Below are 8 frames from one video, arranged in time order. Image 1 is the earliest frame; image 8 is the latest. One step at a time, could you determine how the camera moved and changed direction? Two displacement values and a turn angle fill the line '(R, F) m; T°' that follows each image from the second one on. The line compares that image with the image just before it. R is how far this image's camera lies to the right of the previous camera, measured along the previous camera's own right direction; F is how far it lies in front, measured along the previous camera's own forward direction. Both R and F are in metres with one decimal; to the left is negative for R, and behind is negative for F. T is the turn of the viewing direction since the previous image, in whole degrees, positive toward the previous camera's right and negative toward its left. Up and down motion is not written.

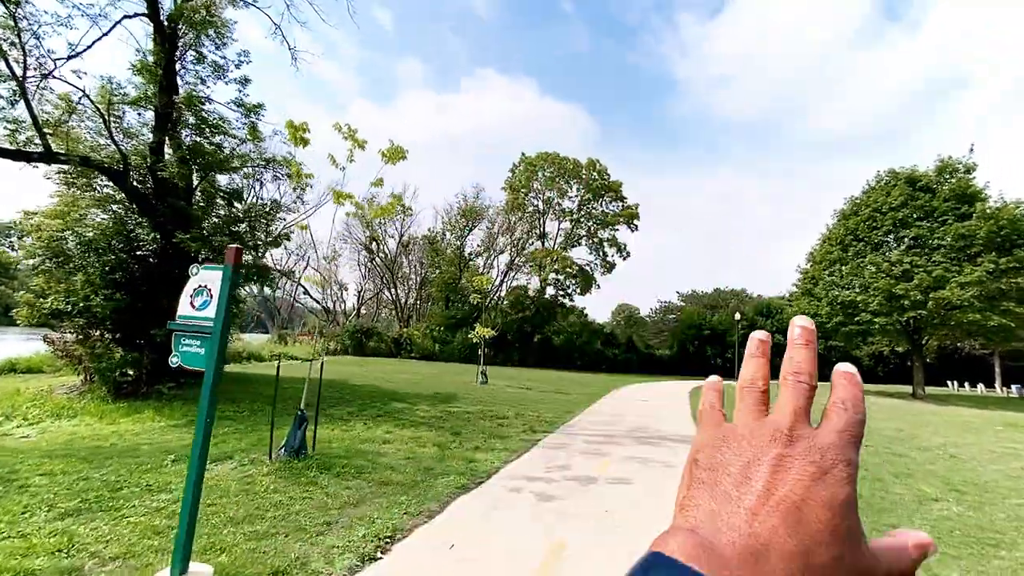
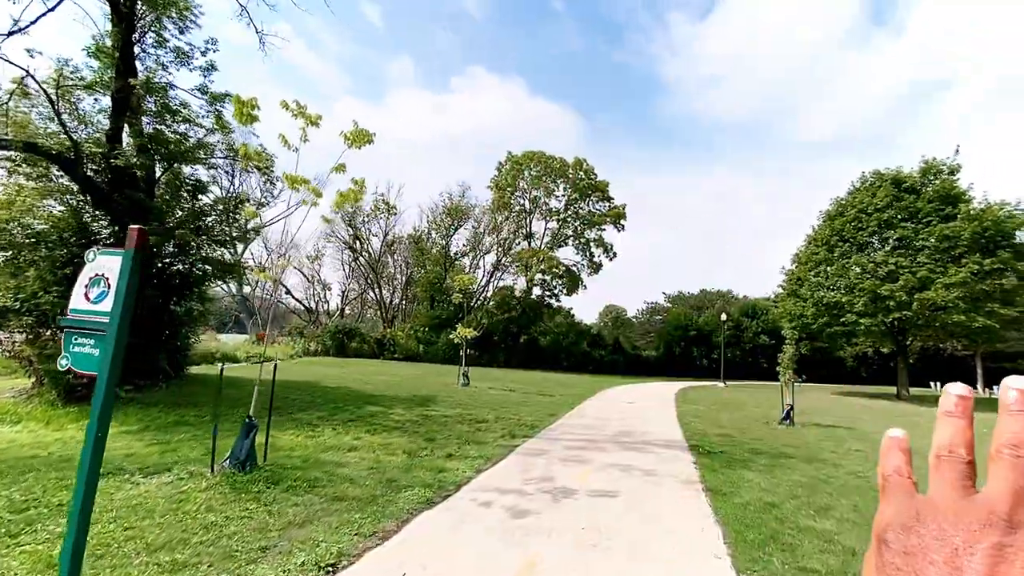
(+0.2, +0.5) m; +1°
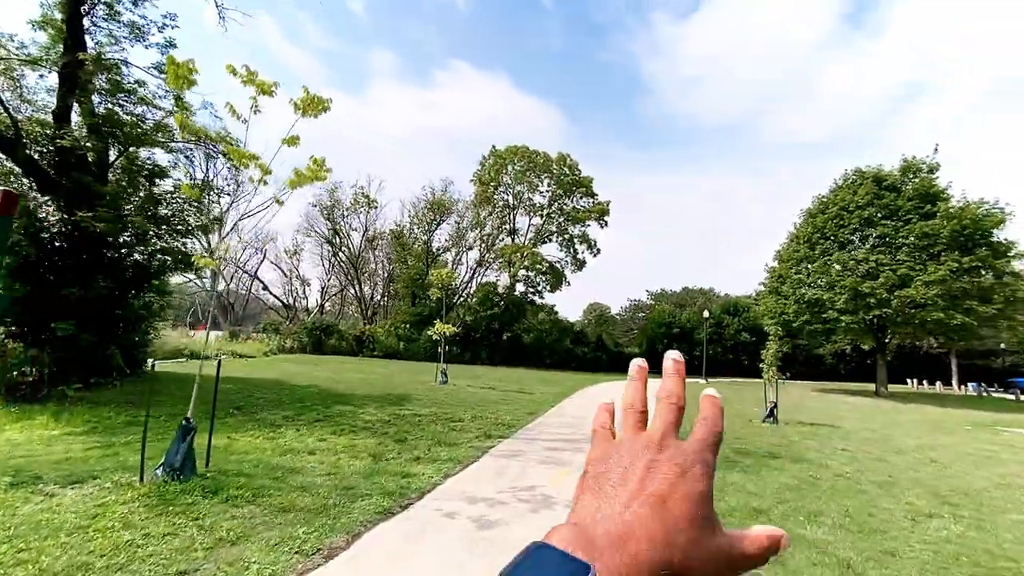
(+0.2, +0.5) m; +2°
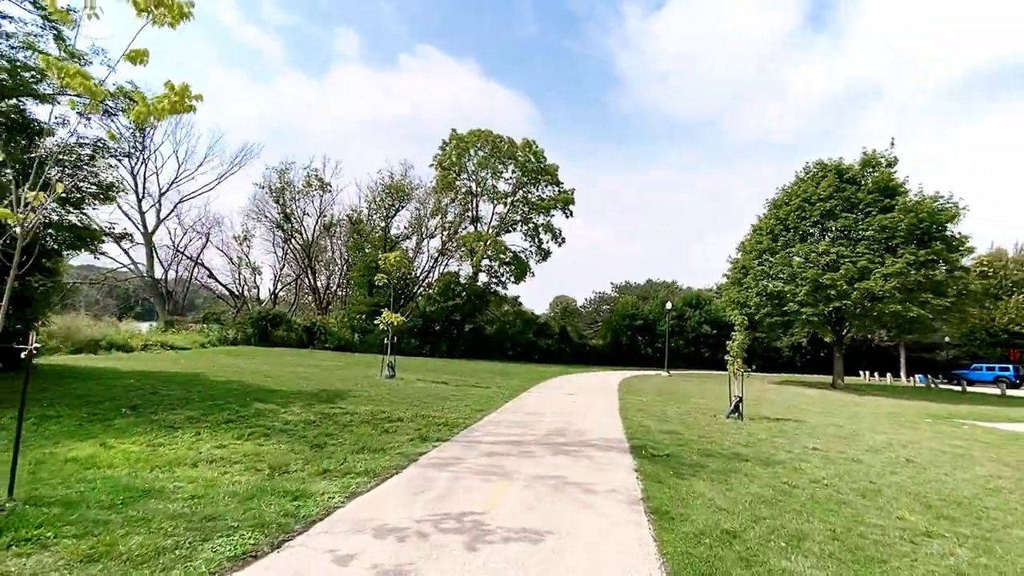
(+0.4, +1.1) m; +4°
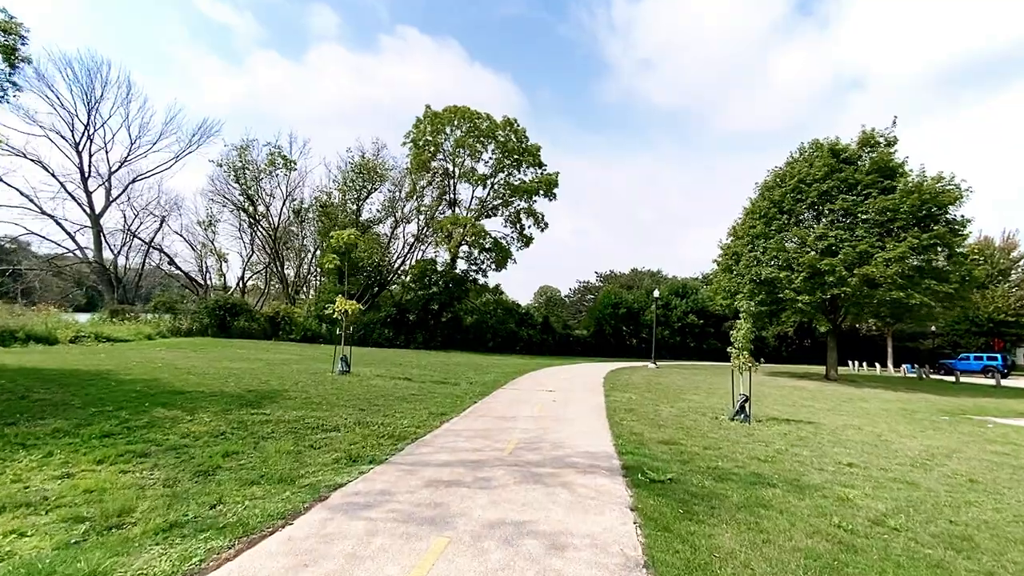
(+0.3, +1.8) m; +2°
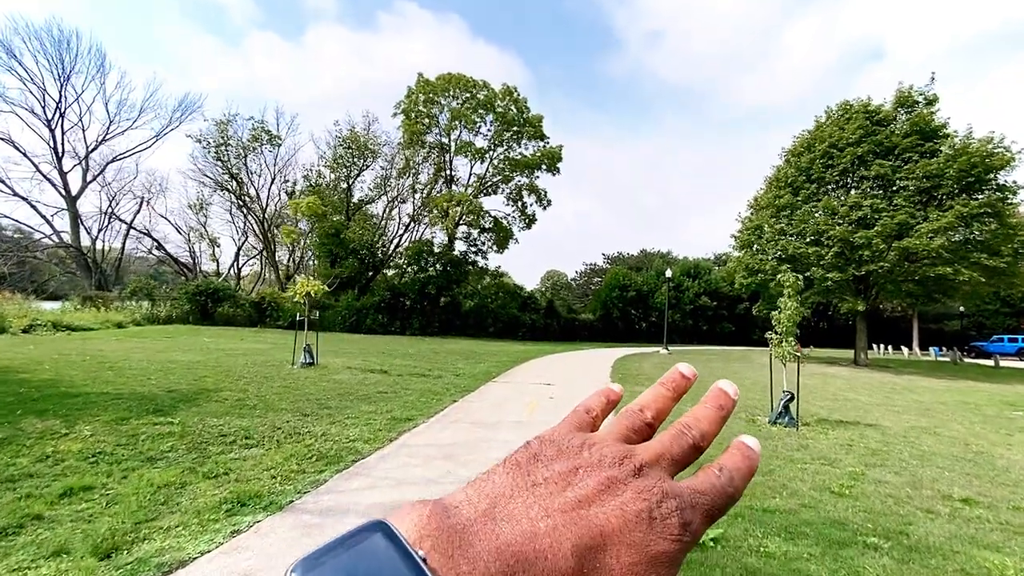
(+0.4, +2.0) m; -1°
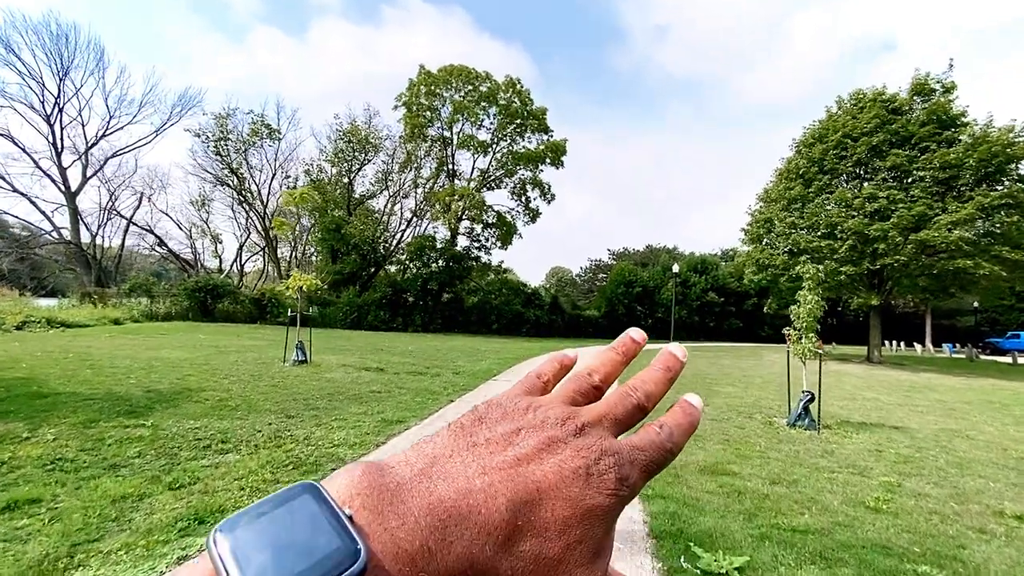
(+0.1, +0.5) m; -1°
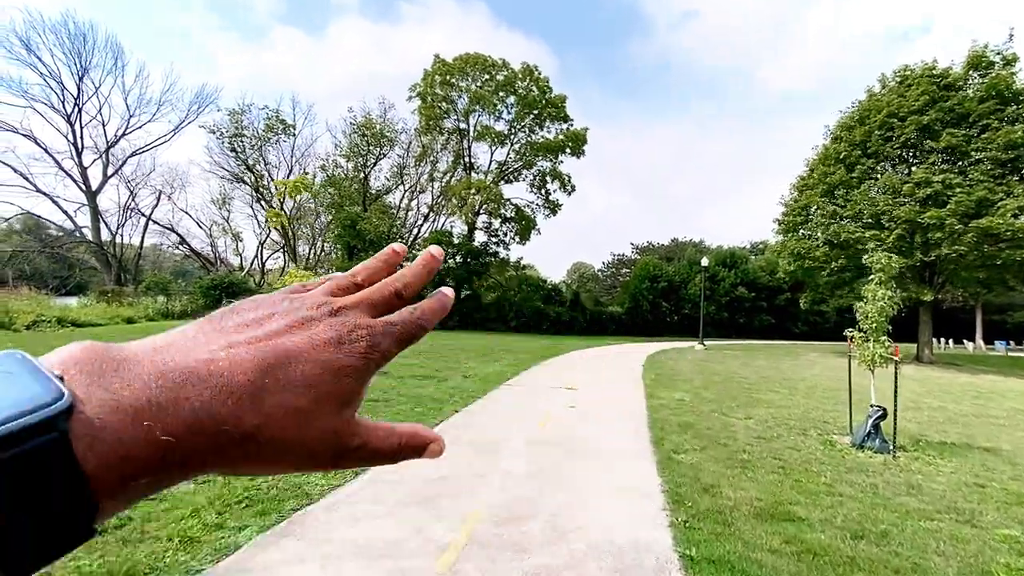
(+0.2, +1.0) m; -3°
